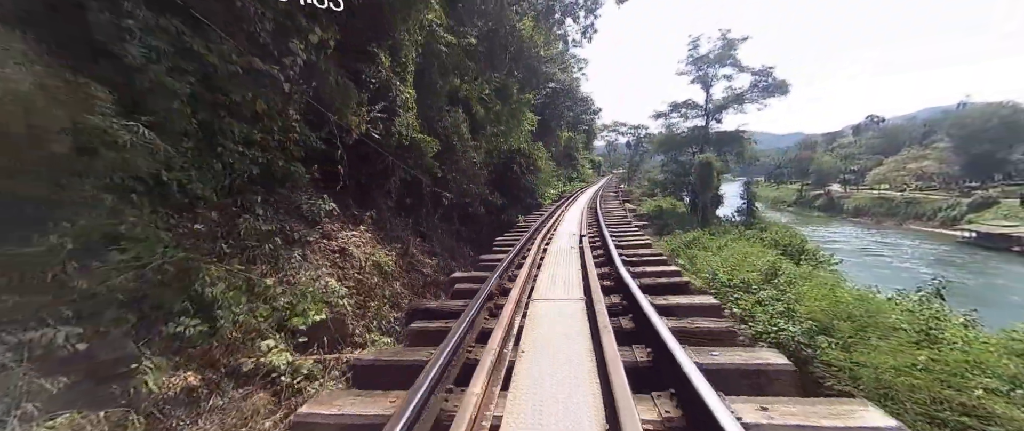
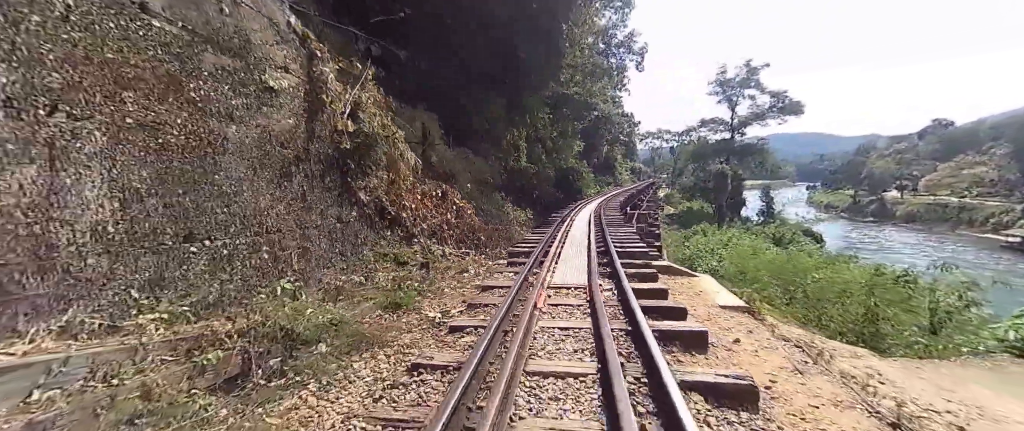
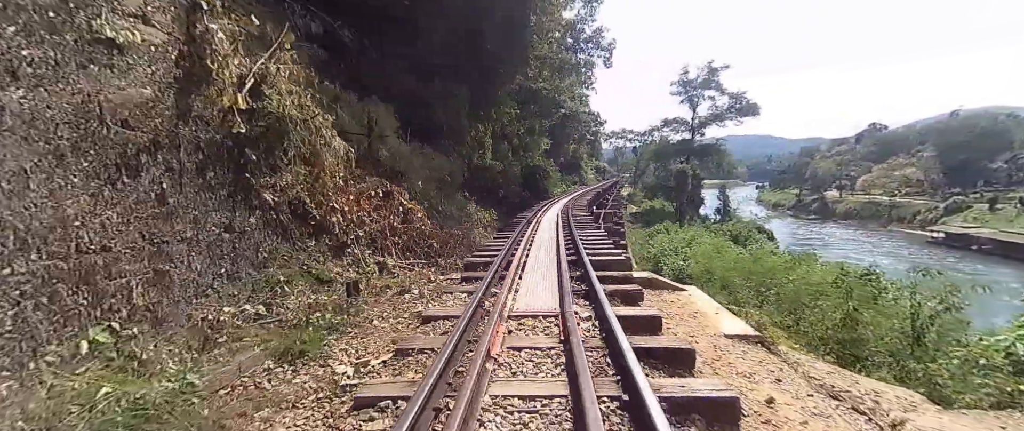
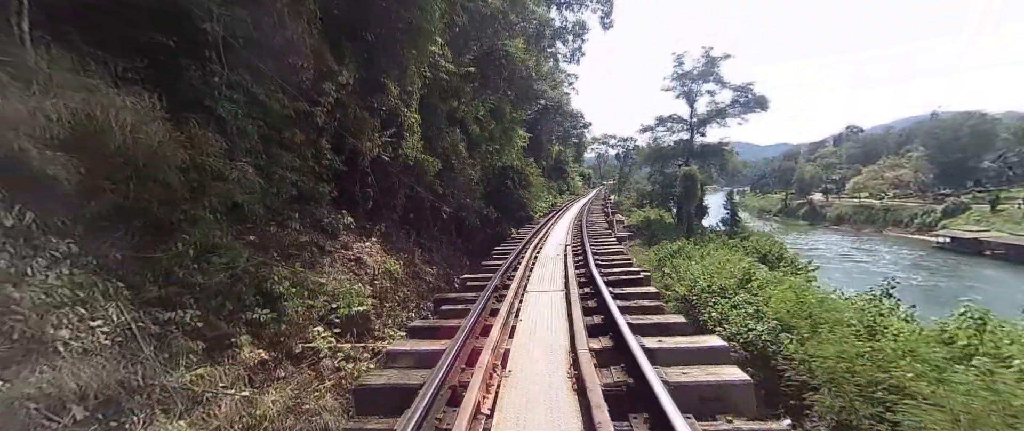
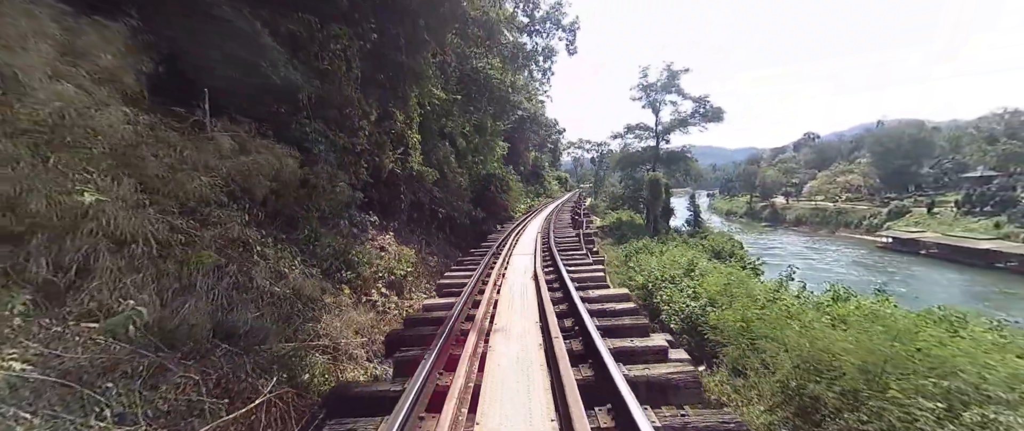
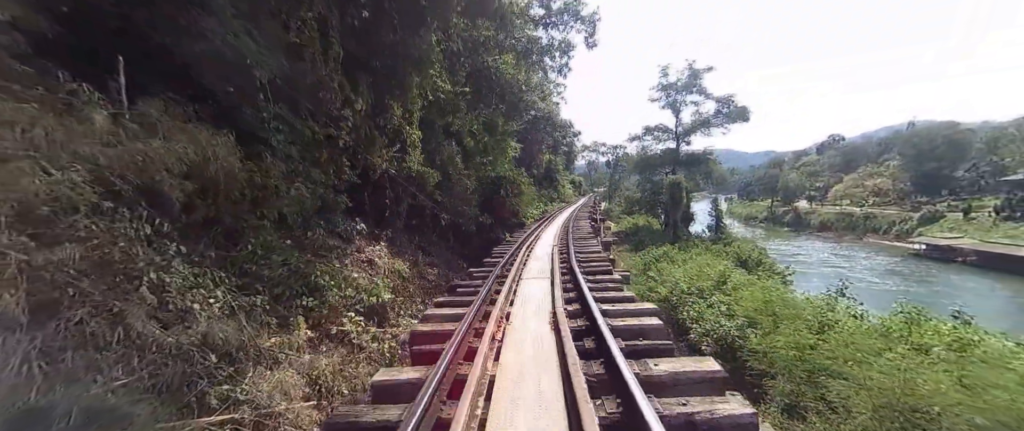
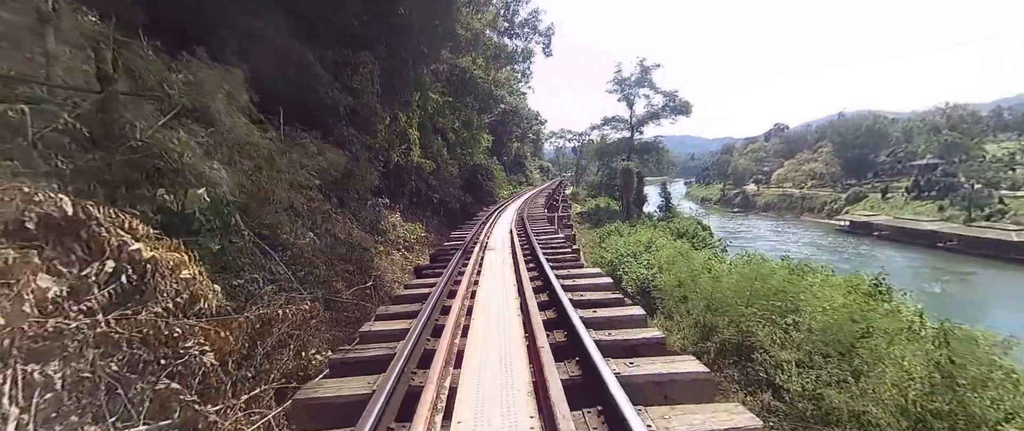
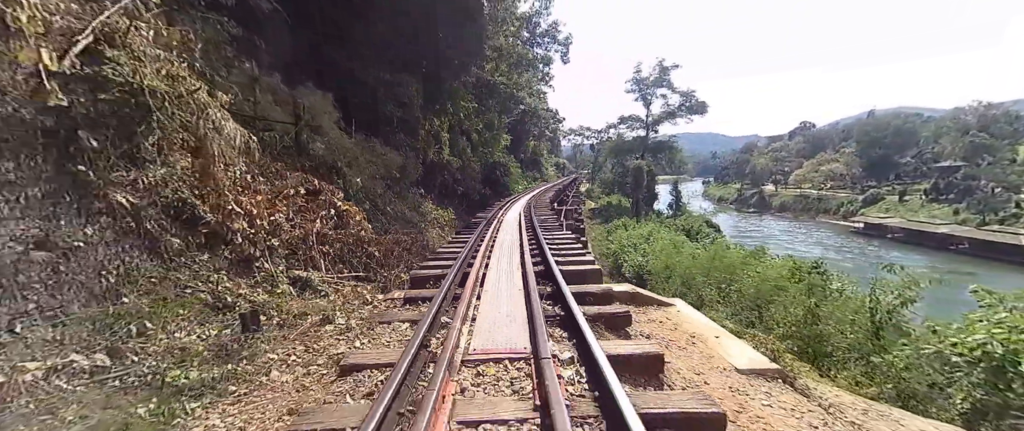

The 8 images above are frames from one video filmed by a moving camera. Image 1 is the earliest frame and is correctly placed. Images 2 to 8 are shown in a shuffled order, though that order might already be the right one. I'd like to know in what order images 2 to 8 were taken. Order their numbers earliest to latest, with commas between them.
4, 6, 5, 7, 8, 3, 2
